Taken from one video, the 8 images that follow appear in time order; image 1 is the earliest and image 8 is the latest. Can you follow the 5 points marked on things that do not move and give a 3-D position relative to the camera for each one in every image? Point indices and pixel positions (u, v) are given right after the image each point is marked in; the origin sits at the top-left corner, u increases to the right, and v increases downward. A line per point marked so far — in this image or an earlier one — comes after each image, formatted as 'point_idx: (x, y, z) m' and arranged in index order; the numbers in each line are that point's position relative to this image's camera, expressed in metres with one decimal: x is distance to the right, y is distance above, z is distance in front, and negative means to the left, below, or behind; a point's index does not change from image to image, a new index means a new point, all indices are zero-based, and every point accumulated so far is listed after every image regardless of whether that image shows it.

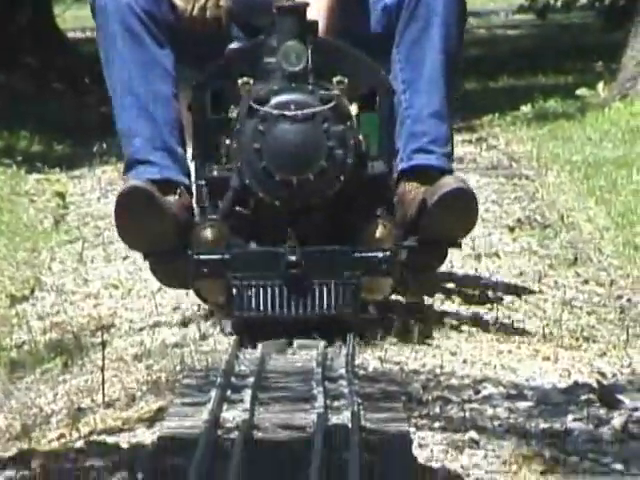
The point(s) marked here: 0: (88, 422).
0: (-0.5, -0.4, +5.1) m
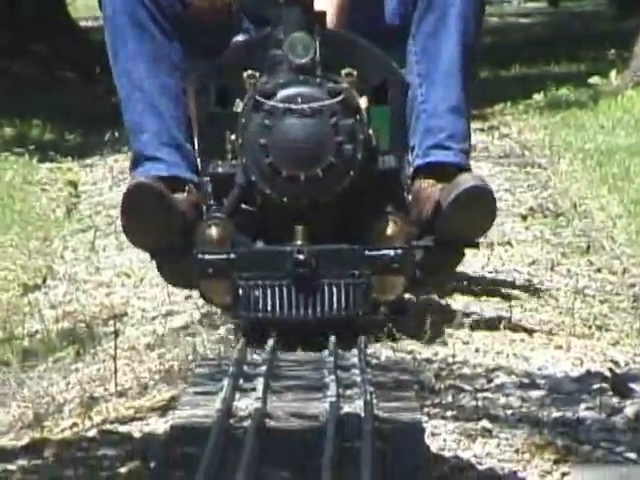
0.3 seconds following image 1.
0: (-0.5, -0.4, +5.1) m
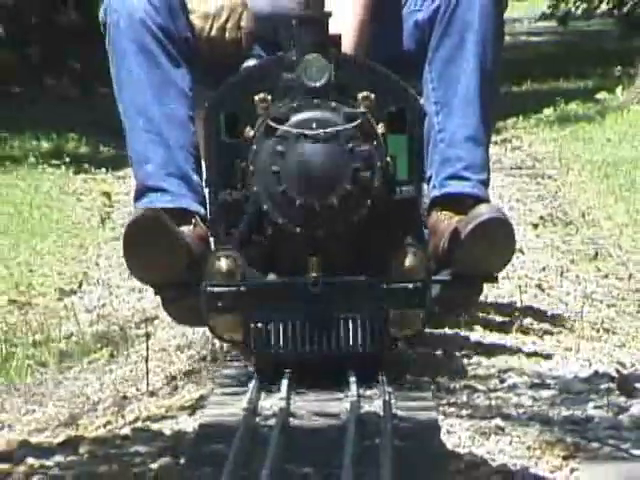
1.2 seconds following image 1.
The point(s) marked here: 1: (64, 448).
0: (-0.5, -0.4, +5.3) m
1: (-0.6, -0.5, +5.1) m
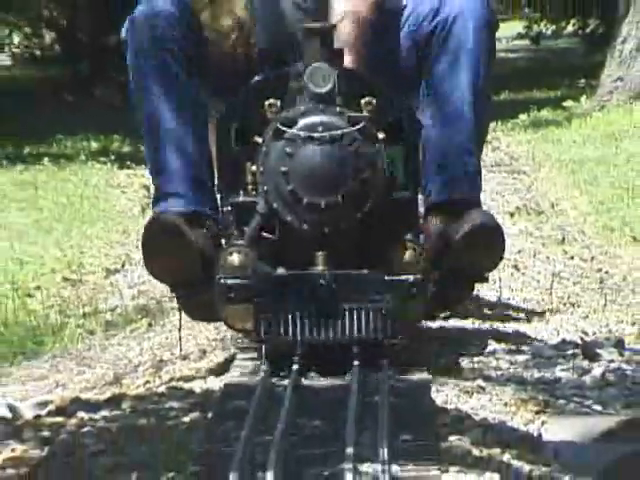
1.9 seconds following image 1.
0: (-0.4, -0.4, +6.2) m
1: (-0.6, -0.4, +6.0) m
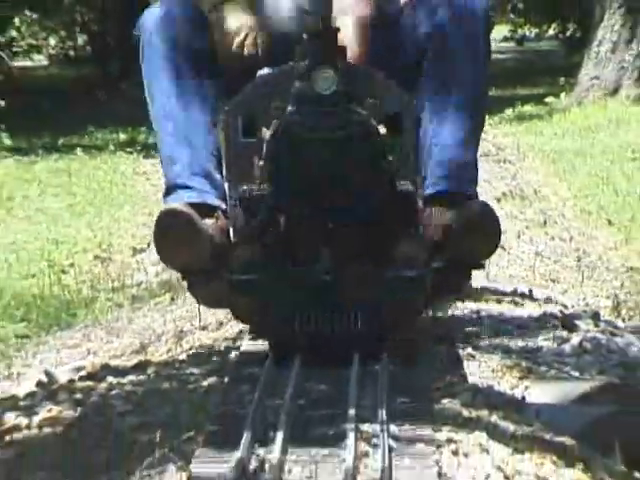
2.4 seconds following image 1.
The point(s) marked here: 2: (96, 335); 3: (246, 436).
0: (-0.4, -0.3, +6.9) m
1: (-0.6, -0.4, +6.7) m
2: (-0.7, -0.3, +7.3) m
3: (-0.2, -0.5, +5.9) m
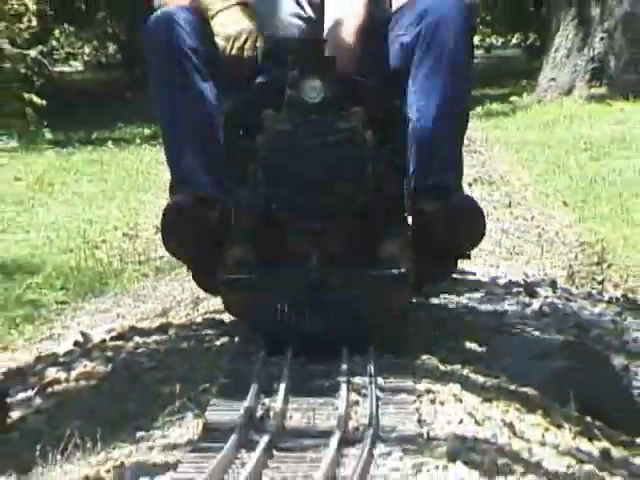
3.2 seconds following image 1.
0: (-0.4, -0.2, +7.9) m
1: (-0.6, -0.3, +7.8) m
2: (-0.8, -0.2, +8.4) m
3: (-0.2, -0.5, +7.0) m
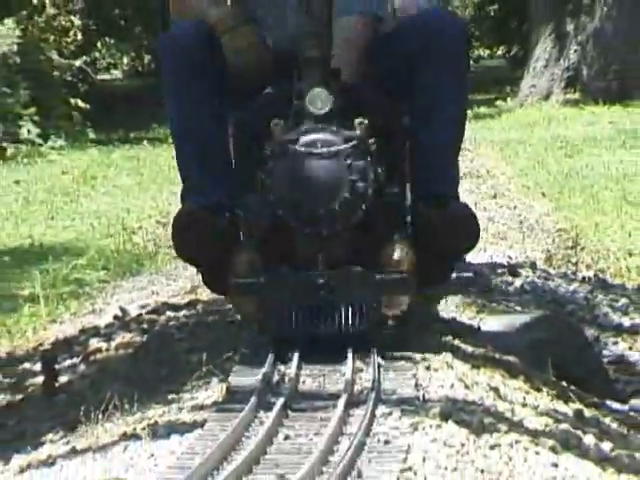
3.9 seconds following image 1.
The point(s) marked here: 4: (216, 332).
0: (-0.4, -0.2, +9.0) m
1: (-0.5, -0.3, +8.8) m
2: (-0.7, -0.2, +9.5) m
3: (-0.2, -0.4, +8.1) m
4: (-0.4, -0.4, +8.7) m
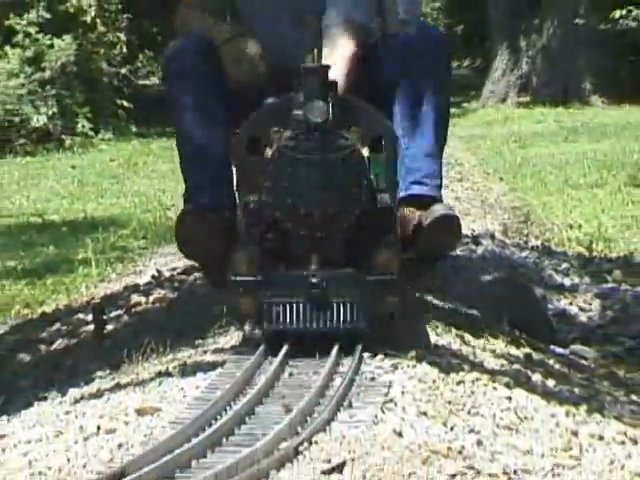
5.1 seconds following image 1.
0: (-0.4, -0.1, +11.0) m
1: (-0.5, -0.1, +10.9) m
2: (-0.7, 0.0, +11.5) m
3: (-0.2, -0.3, +10.1) m
4: (-0.4, -0.2, +10.8) m
